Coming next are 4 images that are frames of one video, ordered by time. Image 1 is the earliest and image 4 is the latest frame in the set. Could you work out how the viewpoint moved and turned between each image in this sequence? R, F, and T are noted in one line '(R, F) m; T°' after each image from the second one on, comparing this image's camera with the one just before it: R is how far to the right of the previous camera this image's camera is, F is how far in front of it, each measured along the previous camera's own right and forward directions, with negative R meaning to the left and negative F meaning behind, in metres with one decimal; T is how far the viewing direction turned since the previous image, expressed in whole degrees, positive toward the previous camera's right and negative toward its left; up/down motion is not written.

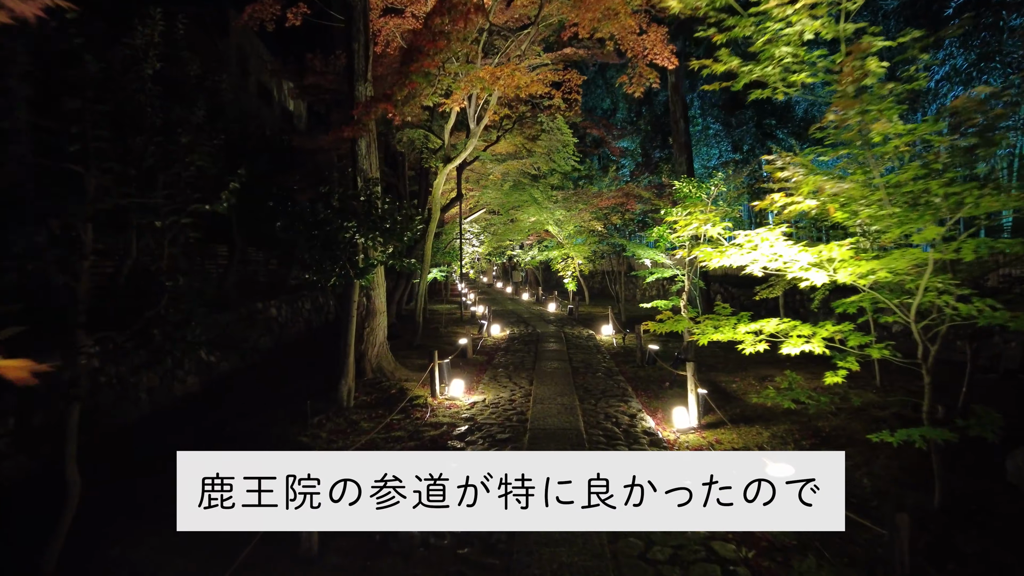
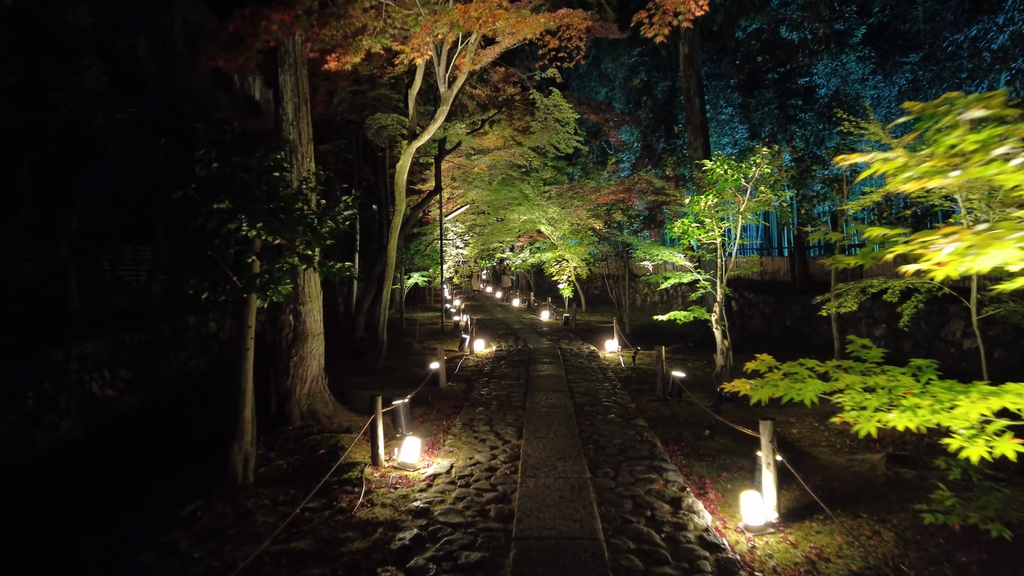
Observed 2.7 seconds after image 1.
(+0.2, +2.7) m; +1°
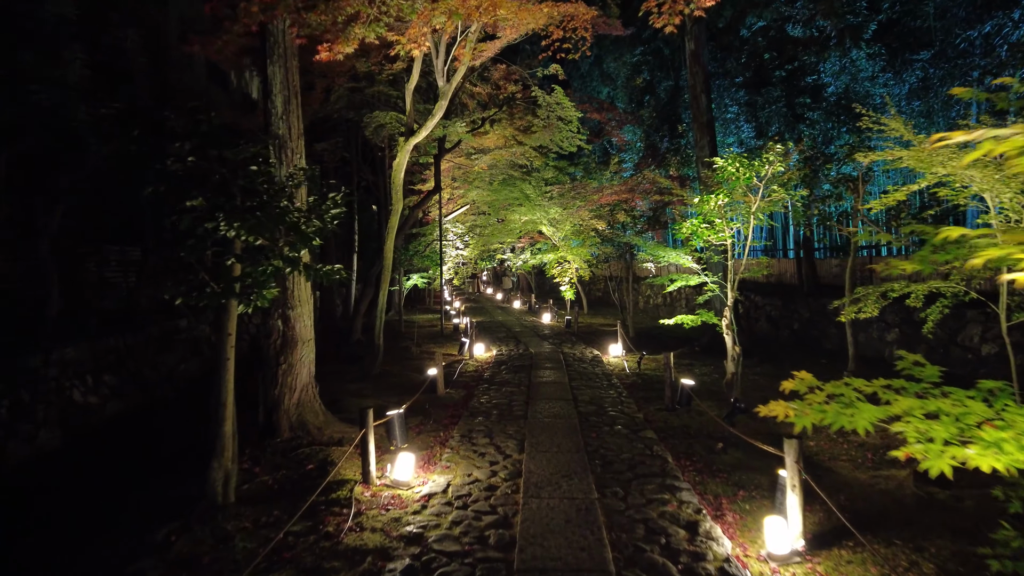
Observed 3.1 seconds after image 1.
(0.0, +0.4) m; 0°
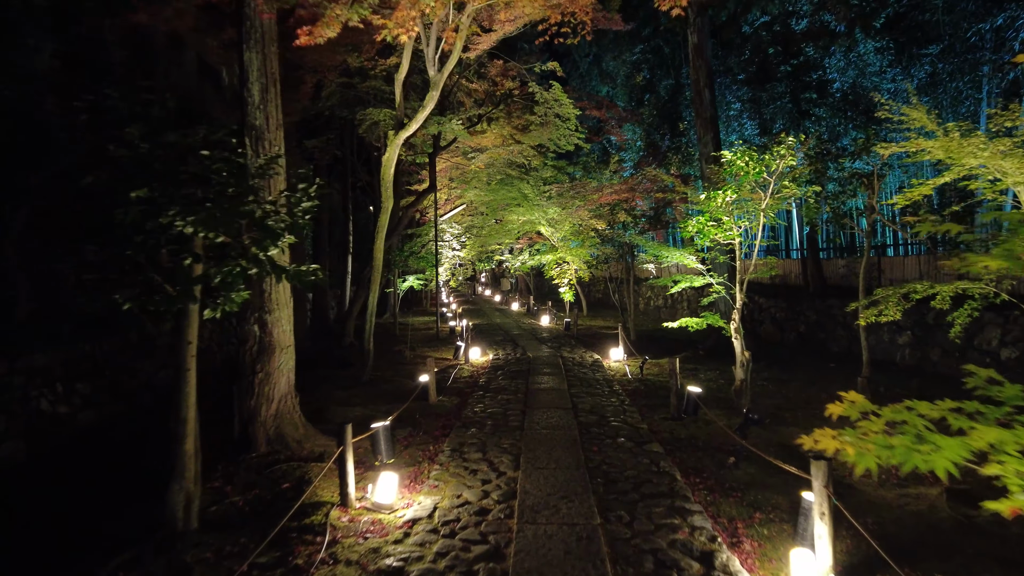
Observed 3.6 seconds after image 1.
(+0.1, +0.5) m; 0°
